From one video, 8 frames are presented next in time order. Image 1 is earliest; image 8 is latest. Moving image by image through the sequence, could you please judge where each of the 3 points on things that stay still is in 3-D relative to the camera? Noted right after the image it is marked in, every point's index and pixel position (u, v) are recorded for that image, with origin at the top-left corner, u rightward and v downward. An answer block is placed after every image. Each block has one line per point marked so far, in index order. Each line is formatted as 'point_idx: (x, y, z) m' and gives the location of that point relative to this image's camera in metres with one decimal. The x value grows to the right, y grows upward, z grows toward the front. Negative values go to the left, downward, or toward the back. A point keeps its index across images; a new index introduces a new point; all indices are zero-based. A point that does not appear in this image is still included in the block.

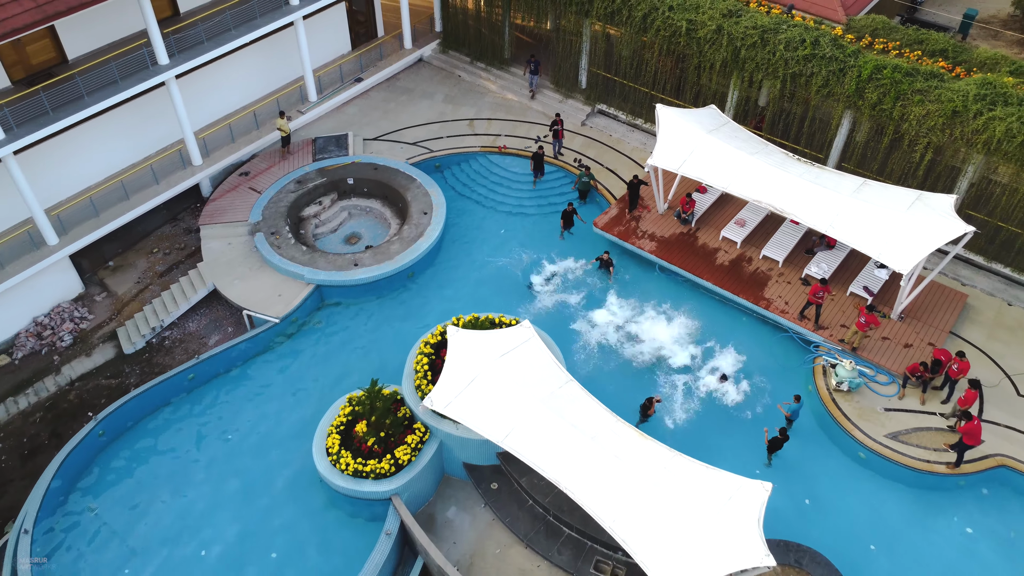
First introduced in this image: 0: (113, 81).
0: (-9.4, +4.8, +19.7) m
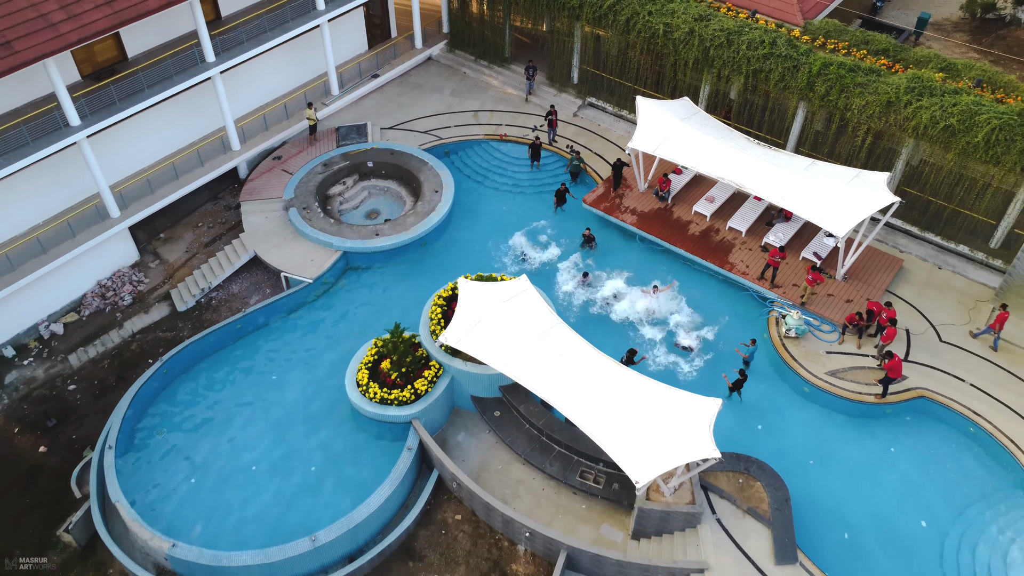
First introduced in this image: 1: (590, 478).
0: (-9.4, +5.8, +22.9) m
1: (+1.7, -4.2, +18.1) m
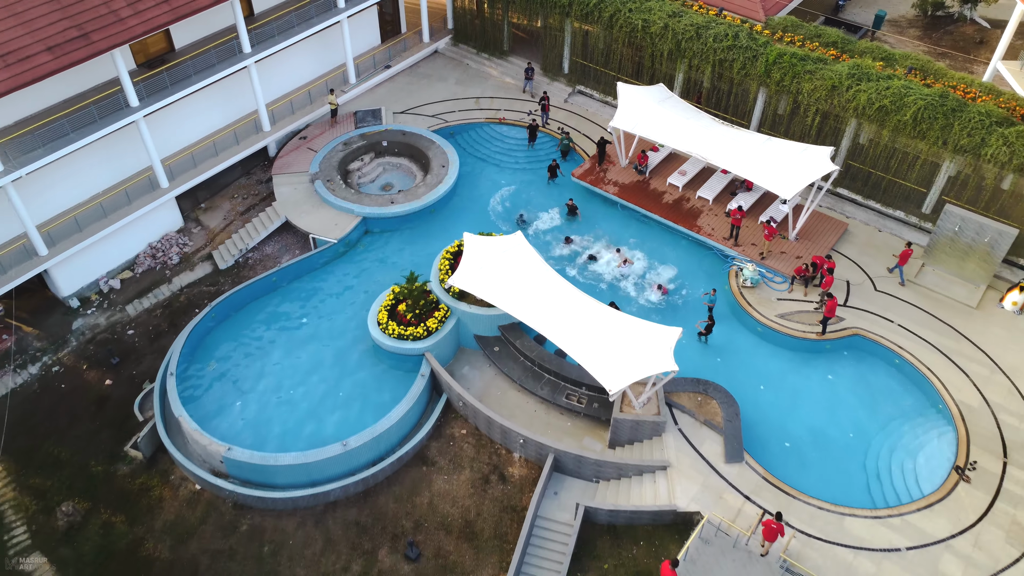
0: (-9.5, +7.0, +26.5) m
1: (+1.6, -2.9, +21.7) m
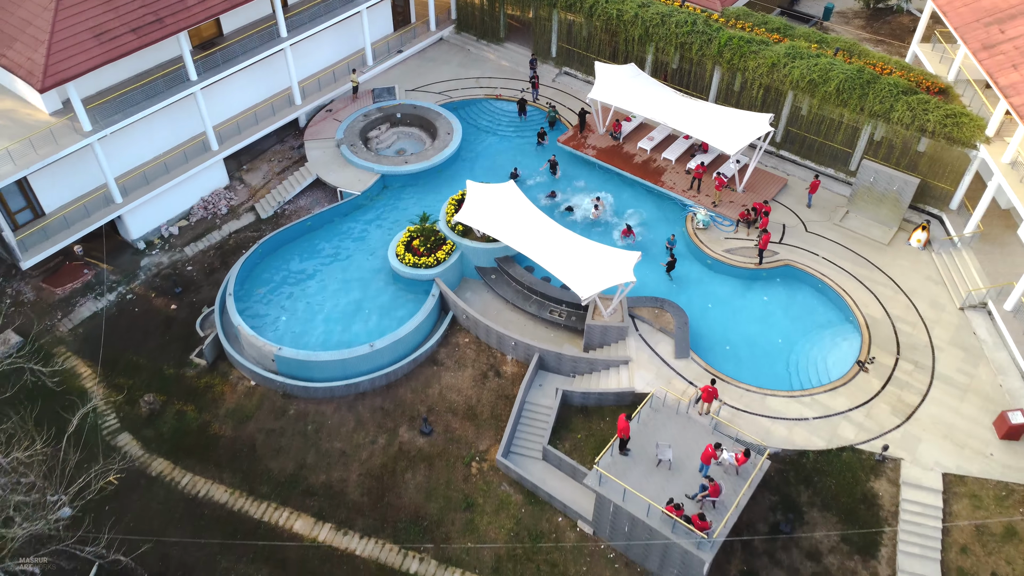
0: (-9.7, +9.1, +31.6) m
1: (+1.4, -0.9, +26.9) m
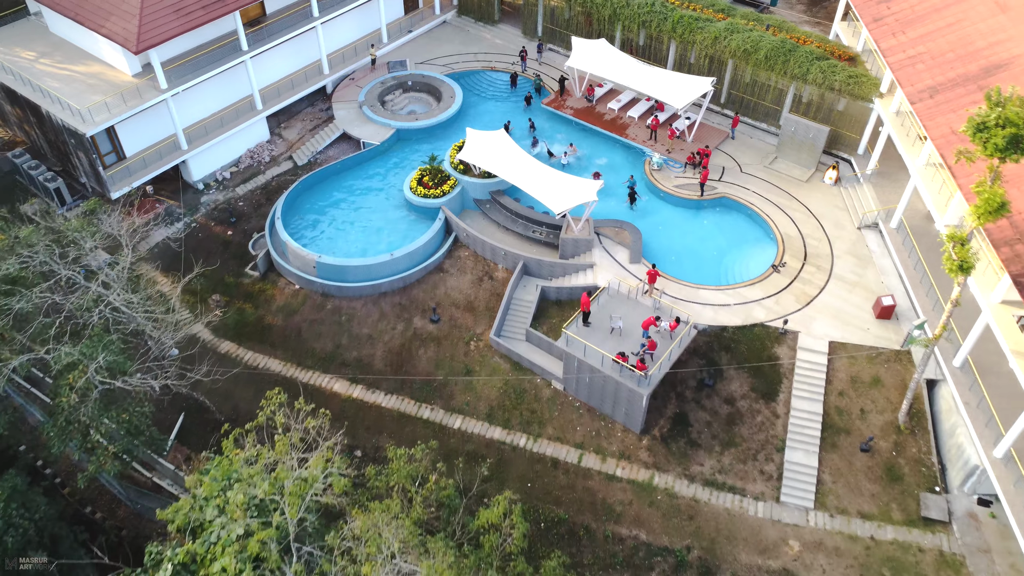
0: (-10.1, +12.1, +38.6) m
1: (+1.1, +2.2, +33.8) m
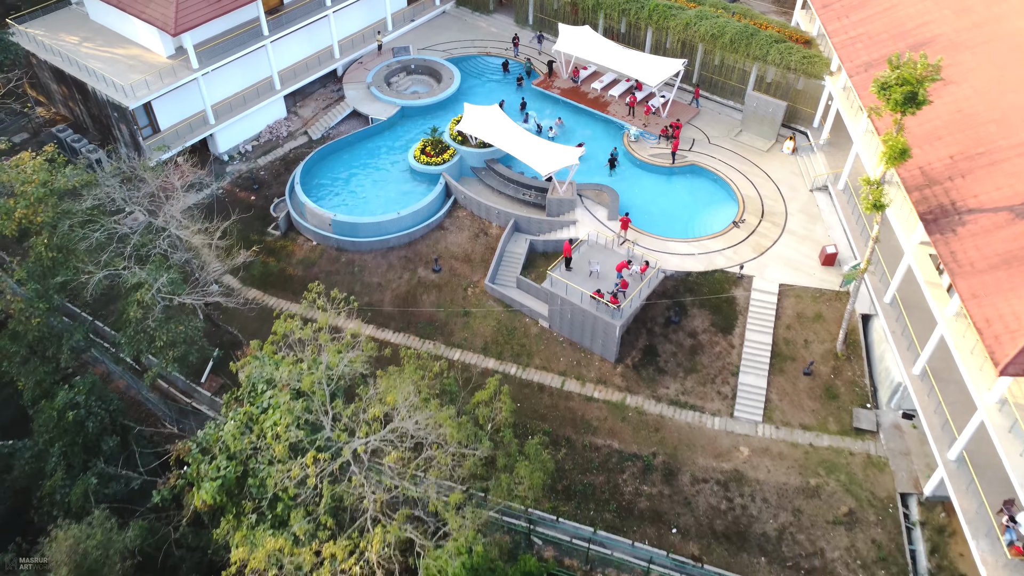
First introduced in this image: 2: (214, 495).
0: (-10.4, +14.1, +43.0) m
1: (+0.7, +4.2, +38.3) m
2: (-6.9, -4.7, +19.6) m
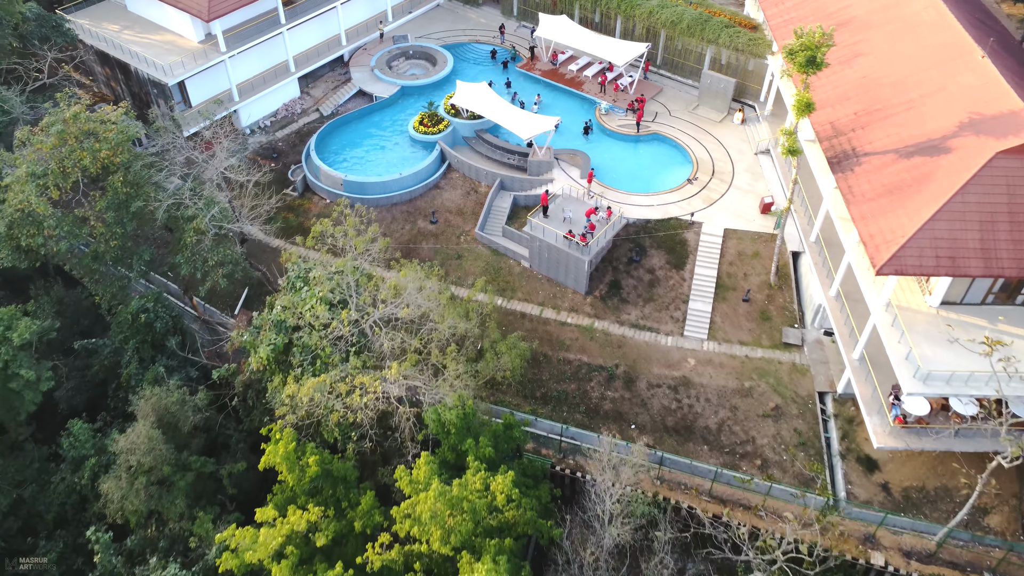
0: (-11.3, +16.6, +49.1) m
1: (0.0, +6.7, +44.3) m
2: (-7.4, -2.0, +25.5) m
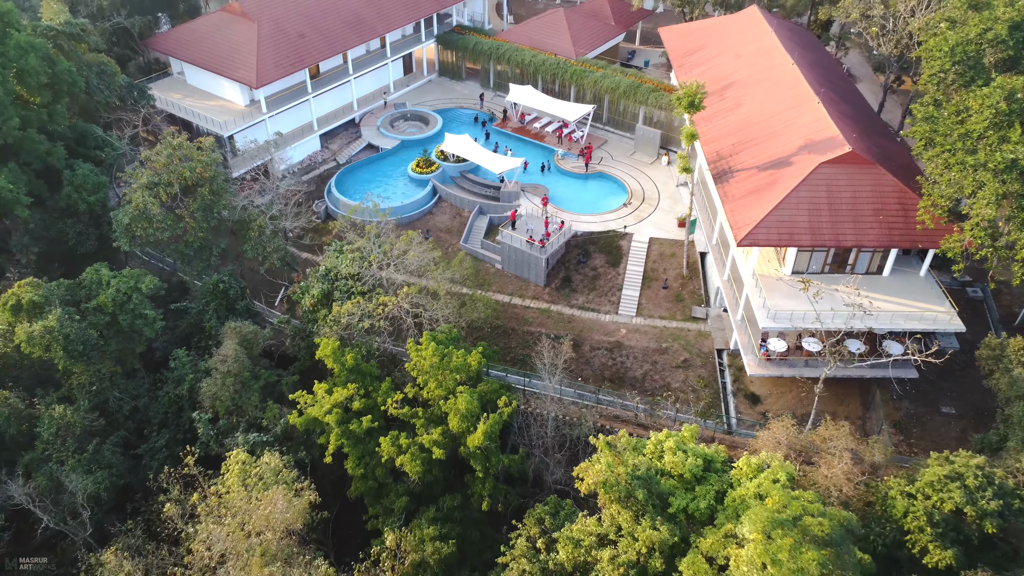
0: (-13.0, +15.6, +62.6) m
1: (-1.6, +6.5, +57.0) m
2: (-8.7, -0.4, +37.3) m
